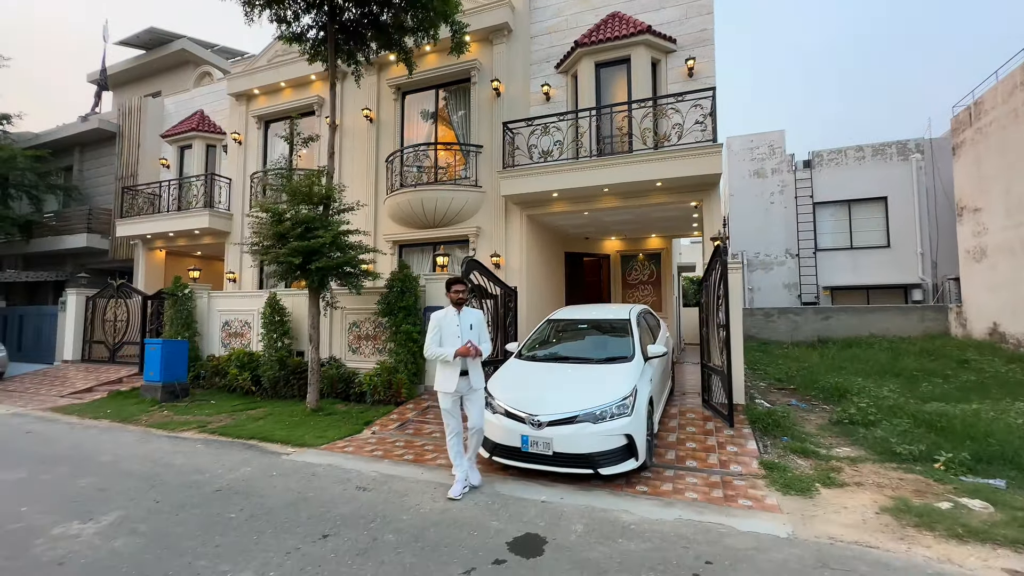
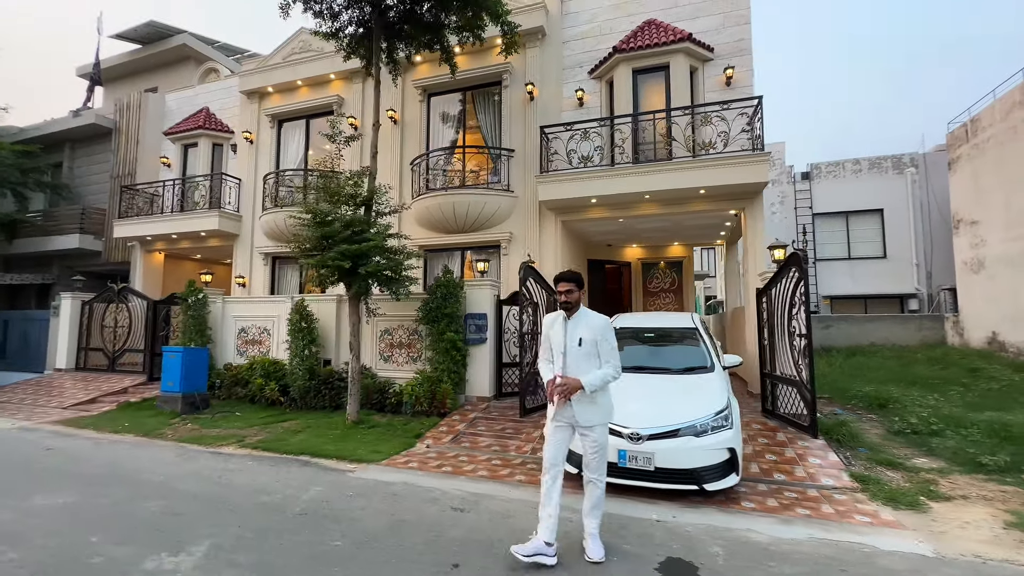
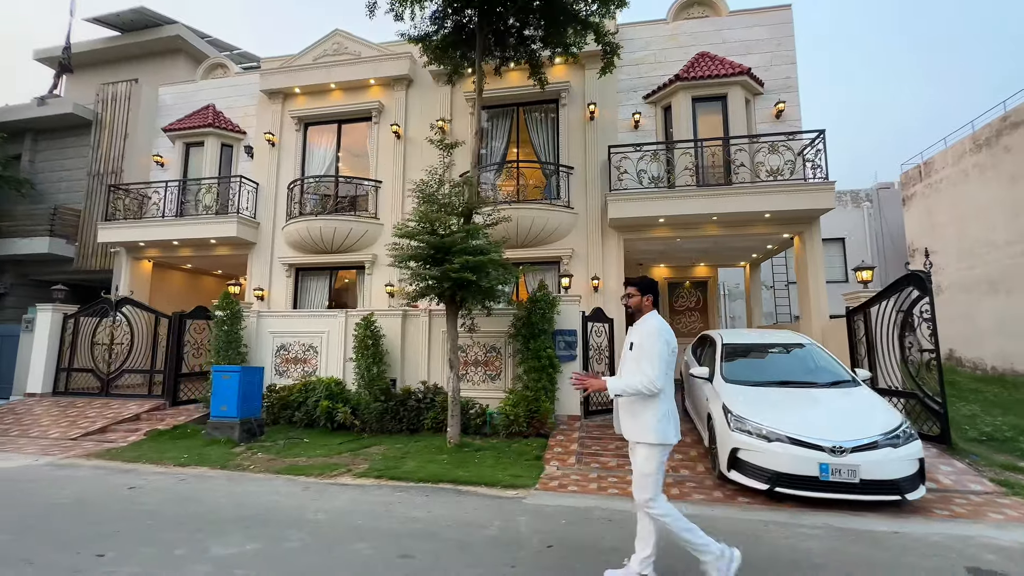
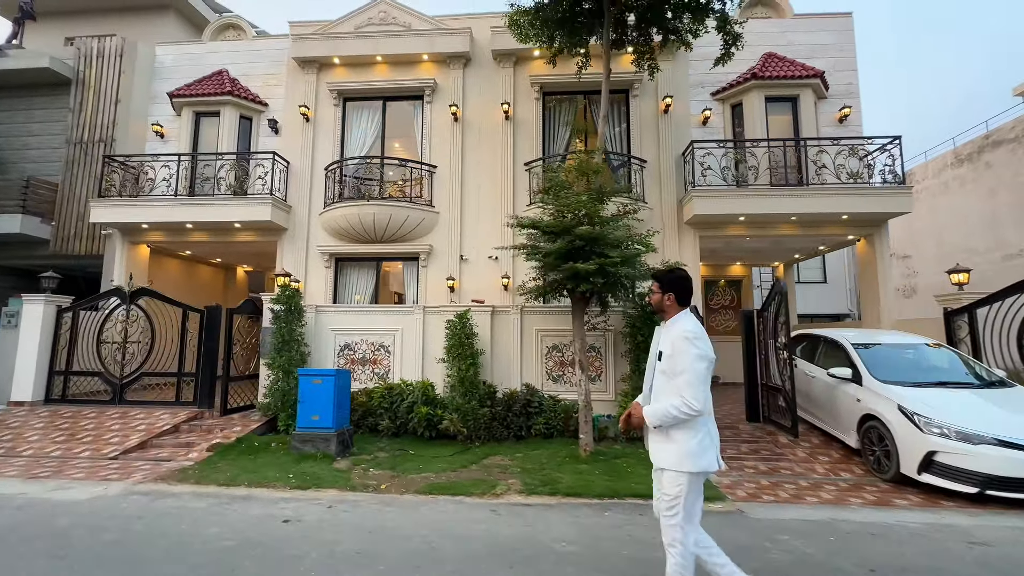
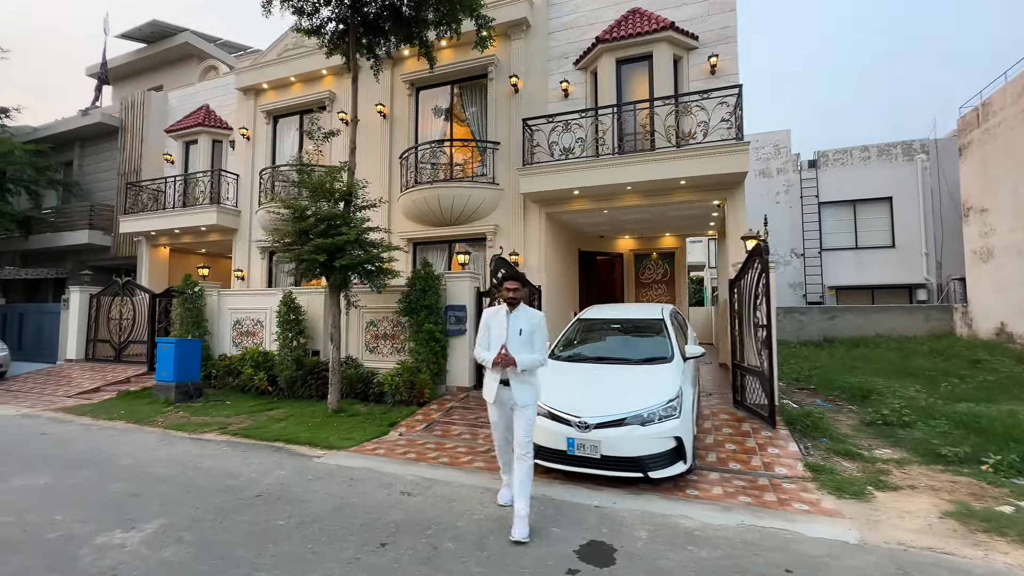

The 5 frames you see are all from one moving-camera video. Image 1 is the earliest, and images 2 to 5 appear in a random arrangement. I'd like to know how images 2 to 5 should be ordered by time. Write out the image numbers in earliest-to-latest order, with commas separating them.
5, 2, 3, 4
